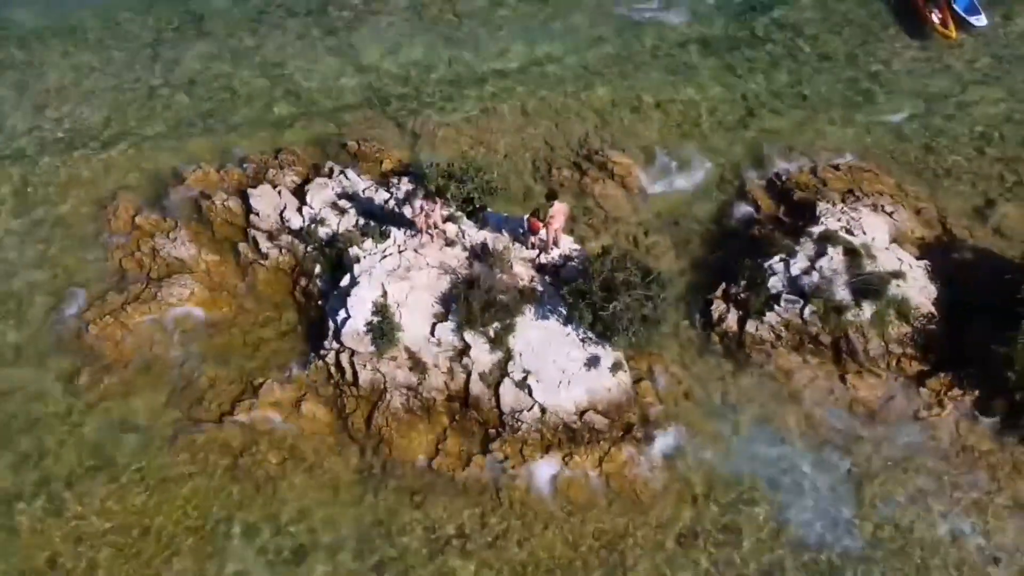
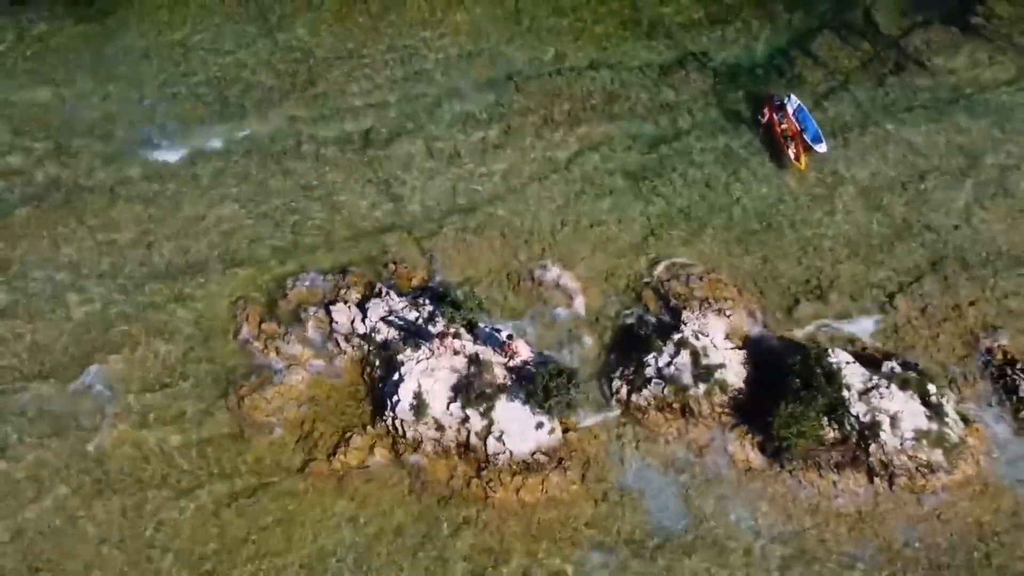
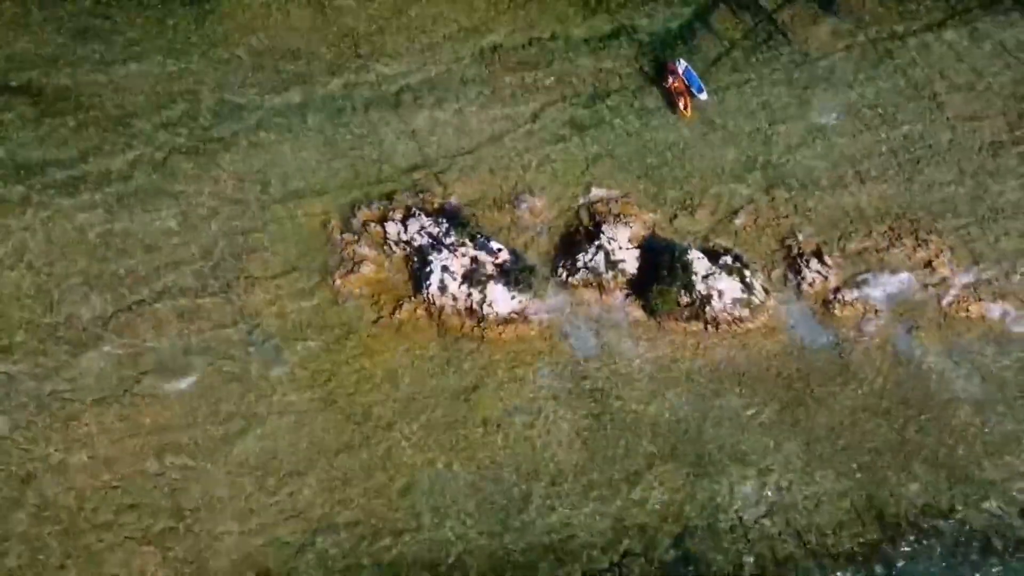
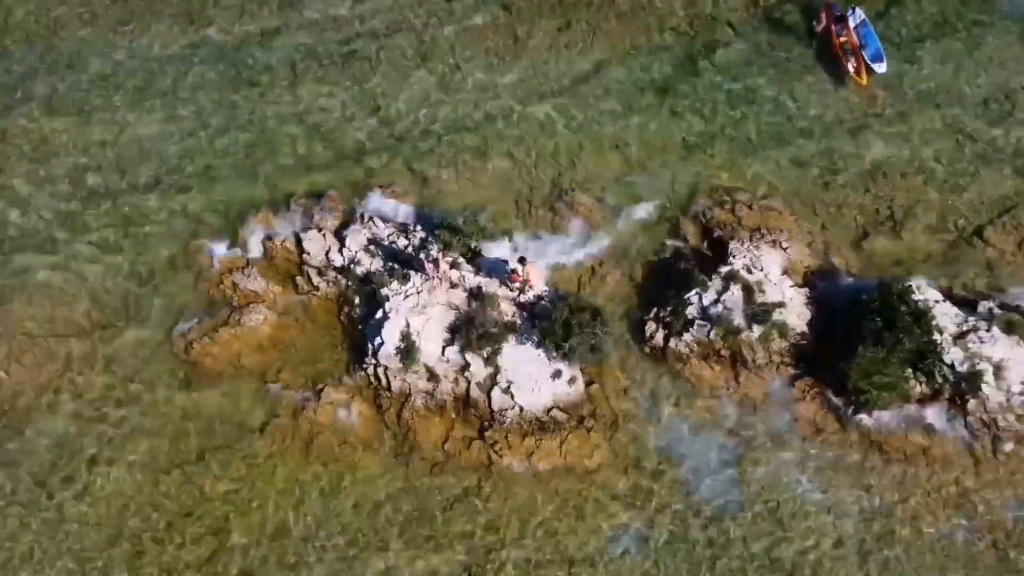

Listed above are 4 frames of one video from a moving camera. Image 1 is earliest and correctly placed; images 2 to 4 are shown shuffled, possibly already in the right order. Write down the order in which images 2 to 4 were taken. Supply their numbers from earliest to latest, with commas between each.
4, 2, 3
